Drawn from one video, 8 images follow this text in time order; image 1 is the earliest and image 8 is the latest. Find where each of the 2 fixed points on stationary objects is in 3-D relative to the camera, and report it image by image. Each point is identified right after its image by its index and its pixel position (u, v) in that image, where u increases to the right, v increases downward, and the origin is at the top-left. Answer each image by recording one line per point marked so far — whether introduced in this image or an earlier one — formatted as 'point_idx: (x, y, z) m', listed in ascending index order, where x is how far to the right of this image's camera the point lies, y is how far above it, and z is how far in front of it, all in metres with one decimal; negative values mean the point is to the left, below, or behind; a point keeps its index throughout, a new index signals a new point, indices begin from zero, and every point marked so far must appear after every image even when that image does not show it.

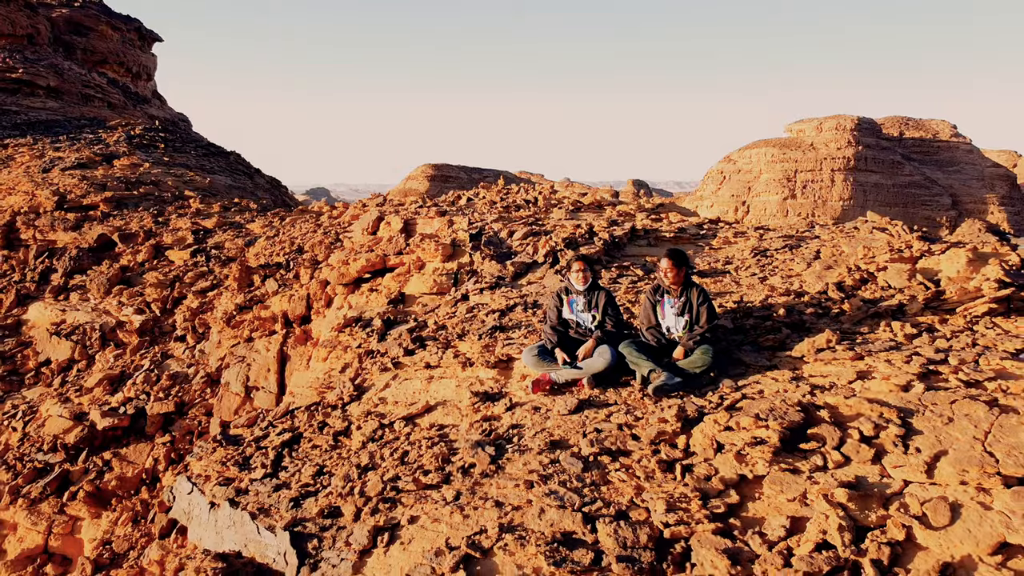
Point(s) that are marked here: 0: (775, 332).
0: (+1.0, -0.2, +3.0) m
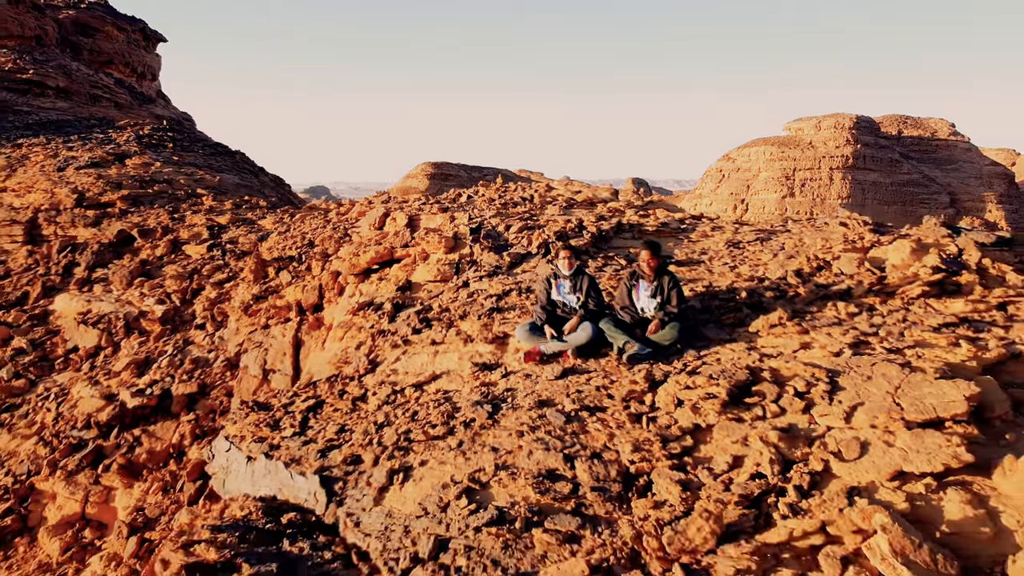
0: (+1.0, -0.1, +3.4) m
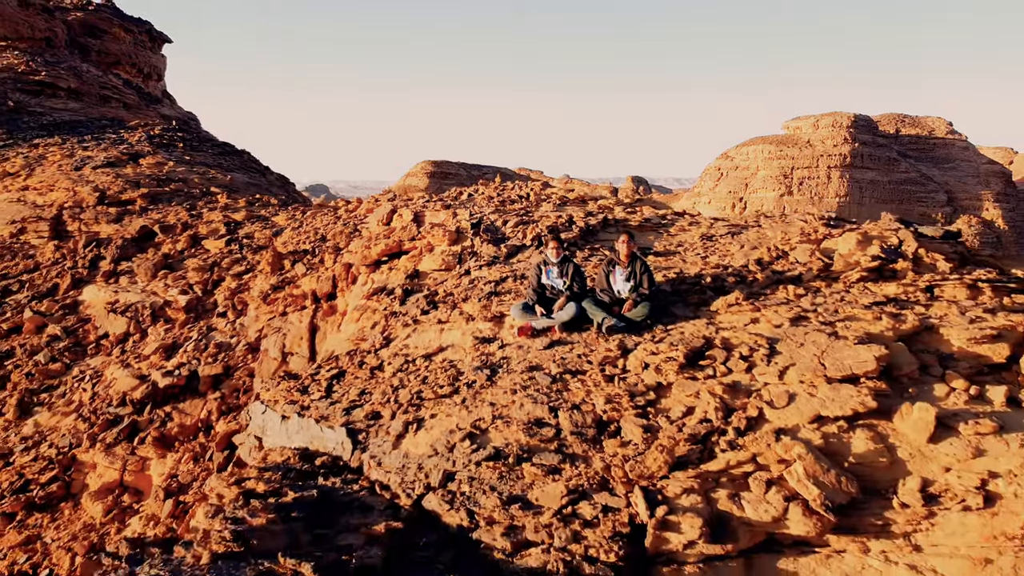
0: (+1.0, 0.0, +4.0) m
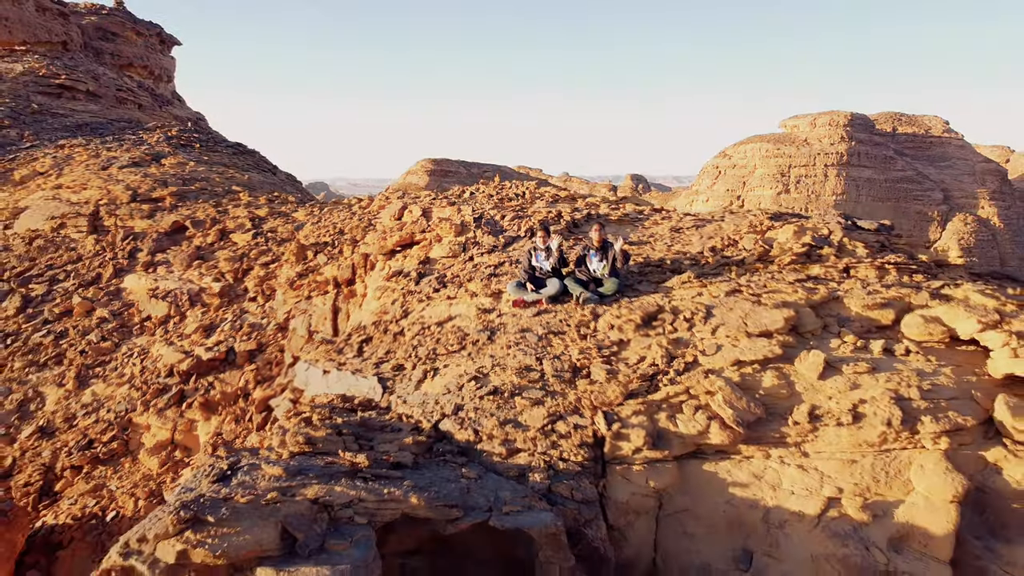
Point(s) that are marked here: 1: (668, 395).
0: (+1.0, +0.1, +4.9) m
1: (+0.7, -0.5, +3.6) m
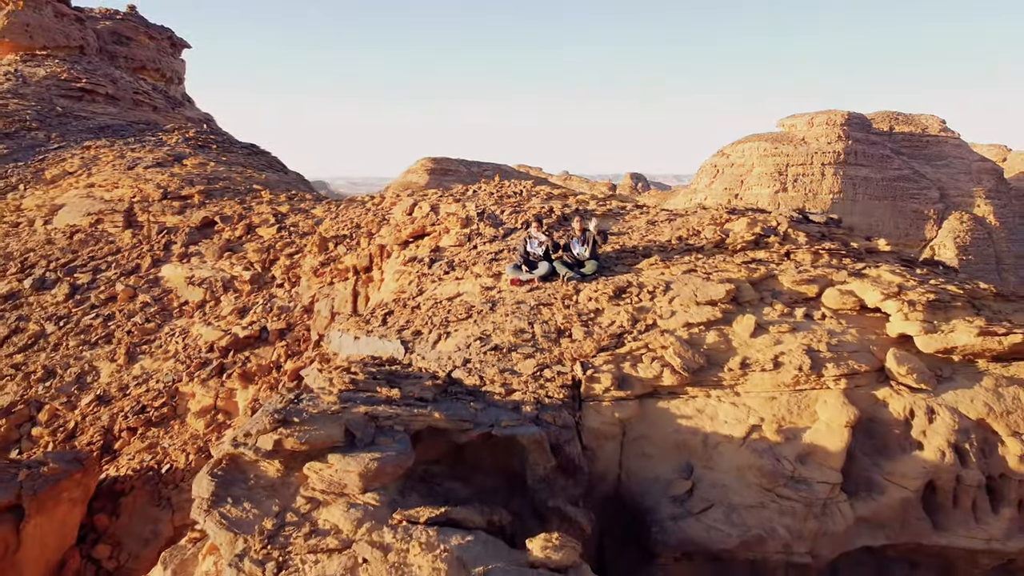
0: (+0.9, +0.2, +5.9) m
1: (+0.7, -0.4, +4.6) m
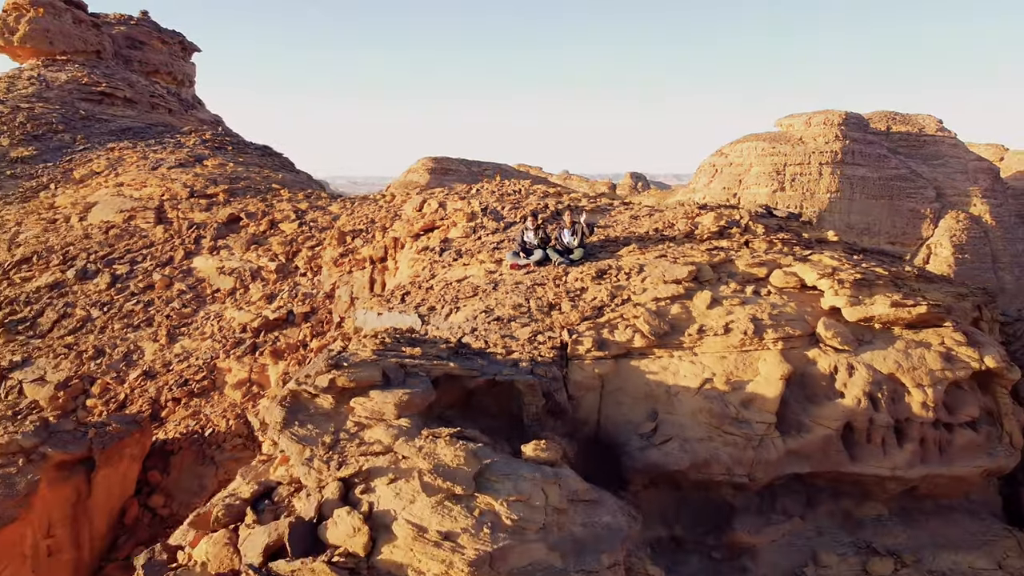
0: (+0.9, +0.4, +6.9) m
1: (+0.7, -0.2, +5.6) m
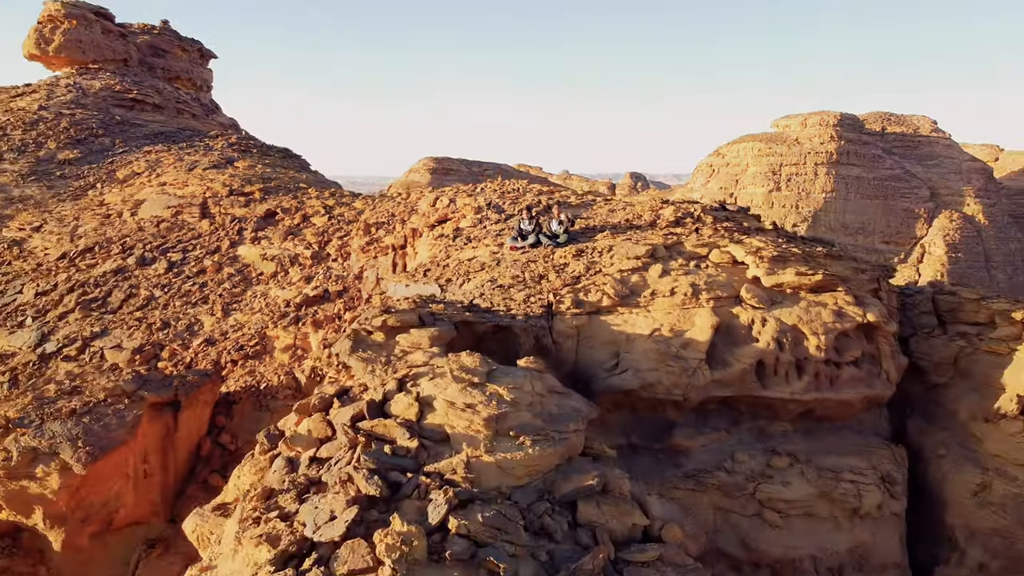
0: (+0.9, +0.6, +8.7) m
1: (+0.7, 0.0, +7.5) m
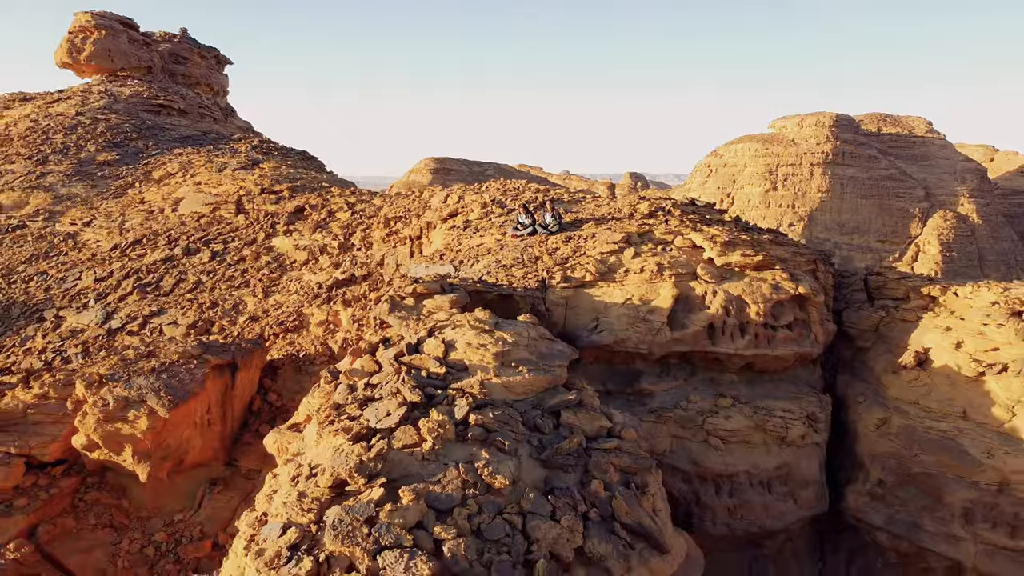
0: (+0.9, +0.9, +10.5) m
1: (+0.7, +0.3, +9.2) m
